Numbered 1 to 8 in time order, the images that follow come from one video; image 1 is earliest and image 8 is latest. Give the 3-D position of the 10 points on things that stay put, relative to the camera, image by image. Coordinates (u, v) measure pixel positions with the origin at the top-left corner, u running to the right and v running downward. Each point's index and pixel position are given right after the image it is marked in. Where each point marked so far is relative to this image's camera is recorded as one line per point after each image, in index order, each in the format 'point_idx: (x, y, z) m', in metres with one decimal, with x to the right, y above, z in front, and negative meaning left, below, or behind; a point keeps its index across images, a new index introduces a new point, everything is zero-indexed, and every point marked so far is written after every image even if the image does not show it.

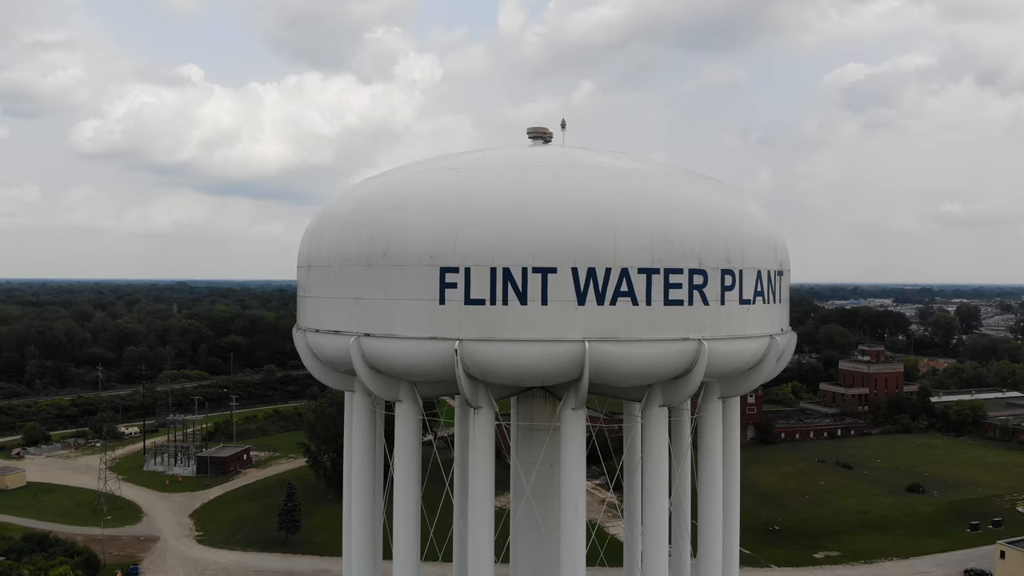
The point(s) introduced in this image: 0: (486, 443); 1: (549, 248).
0: (-0.3, -2.1, +12.9) m
1: (+0.5, +0.5, +12.0) m
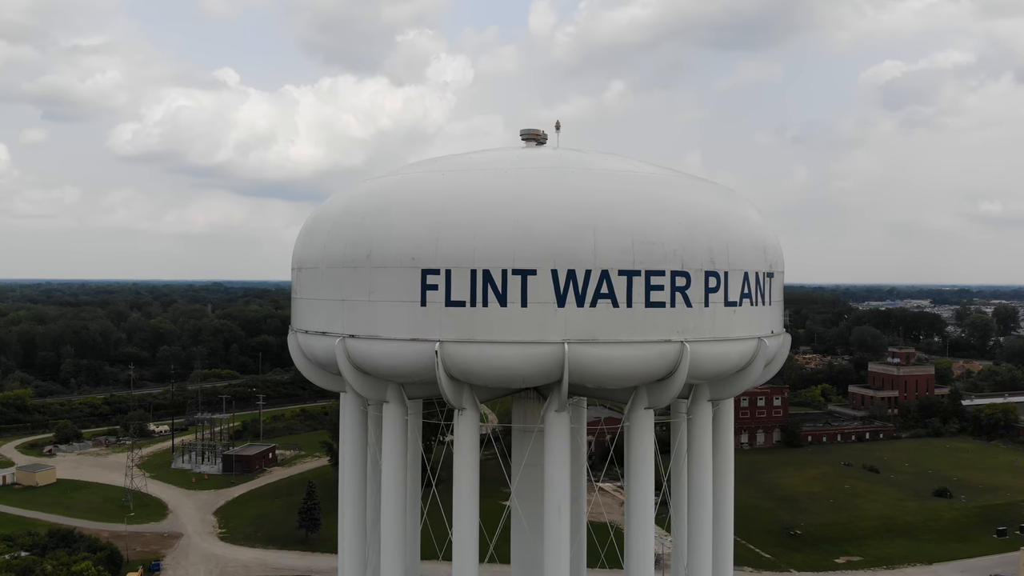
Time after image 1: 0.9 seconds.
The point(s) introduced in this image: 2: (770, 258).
0: (-0.5, -2.1, +12.9) m
1: (+0.2, +0.5, +12.0) m
2: (+3.7, +0.4, +14.0) m
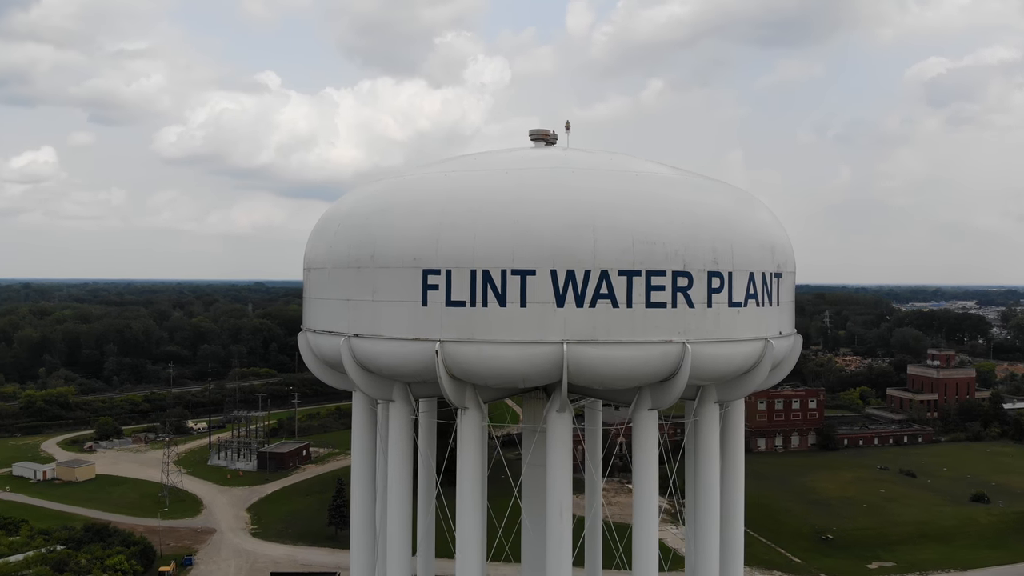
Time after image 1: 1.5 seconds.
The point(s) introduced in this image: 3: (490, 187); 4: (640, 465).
0: (-0.5, -2.1, +13.0) m
1: (+0.2, +0.5, +12.0) m
2: (+3.8, +0.4, +13.9) m
3: (-0.3, +1.3, +12.7) m
4: (+1.8, -2.4, +13.2) m
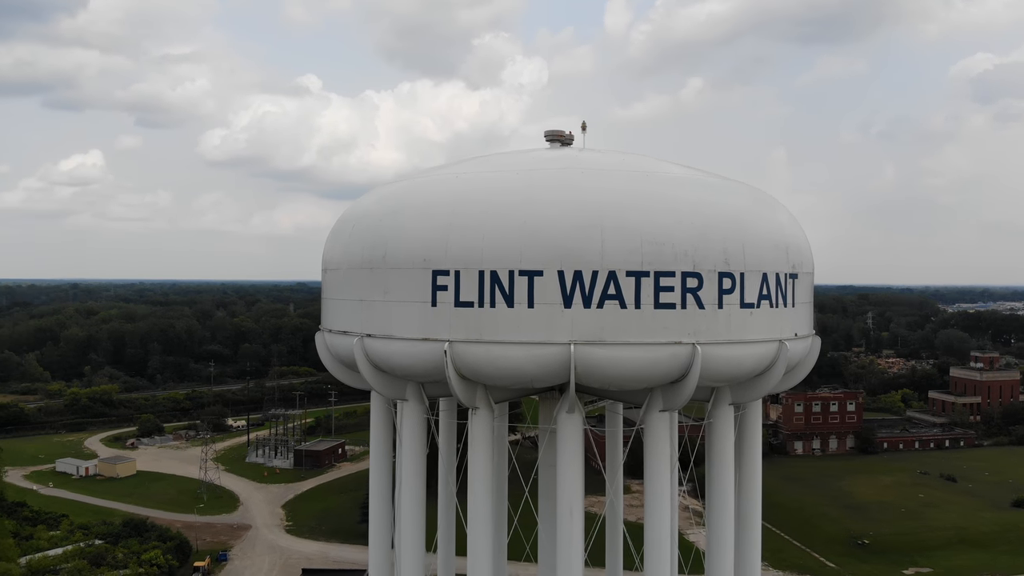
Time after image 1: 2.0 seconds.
0: (-0.4, -2.1, +13.1) m
1: (+0.3, +0.5, +12.0) m
2: (+4.0, +0.4, +13.7) m
3: (-0.2, +1.3, +12.8) m
4: (+1.9, -2.4, +13.1) m
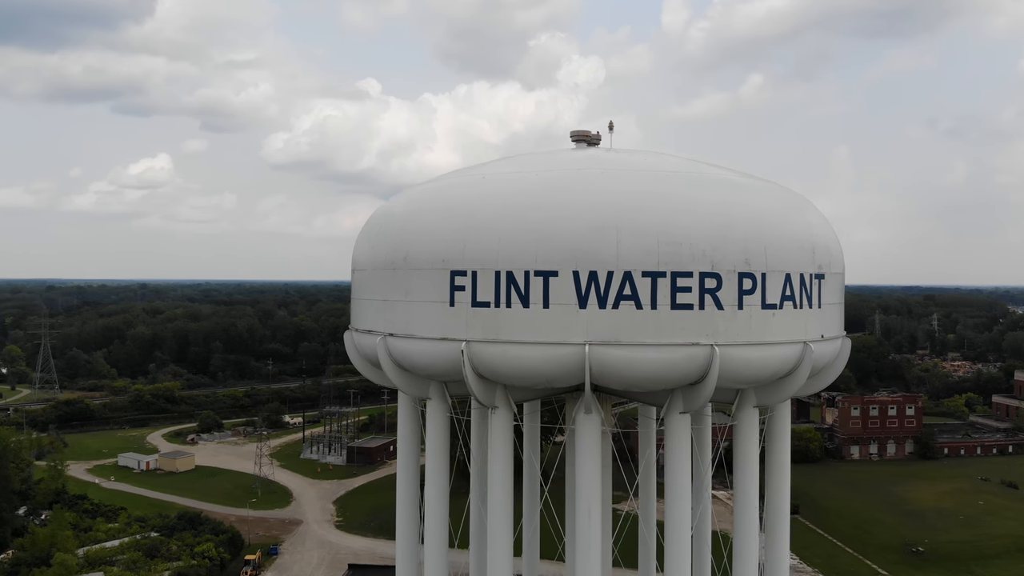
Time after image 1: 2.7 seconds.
0: (-0.1, -2.1, +13.1) m
1: (+0.5, +0.5, +12.1) m
2: (+4.3, +0.4, +13.5) m
3: (+0.1, +1.3, +12.8) m
4: (+2.2, -2.4, +13.0) m
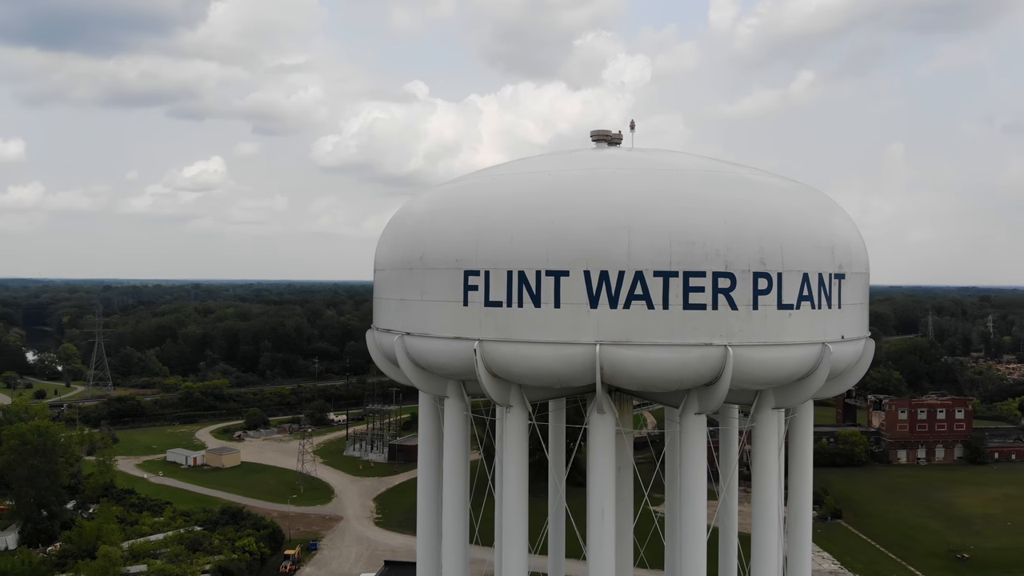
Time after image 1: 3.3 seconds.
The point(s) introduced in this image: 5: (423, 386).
0: (+0.1, -2.1, +13.2) m
1: (+0.6, +0.5, +12.1) m
2: (+4.5, +0.4, +13.3) m
3: (+0.3, +1.3, +12.8) m
4: (+2.4, -2.4, +12.9) m
5: (-1.3, -1.5, +14.2) m
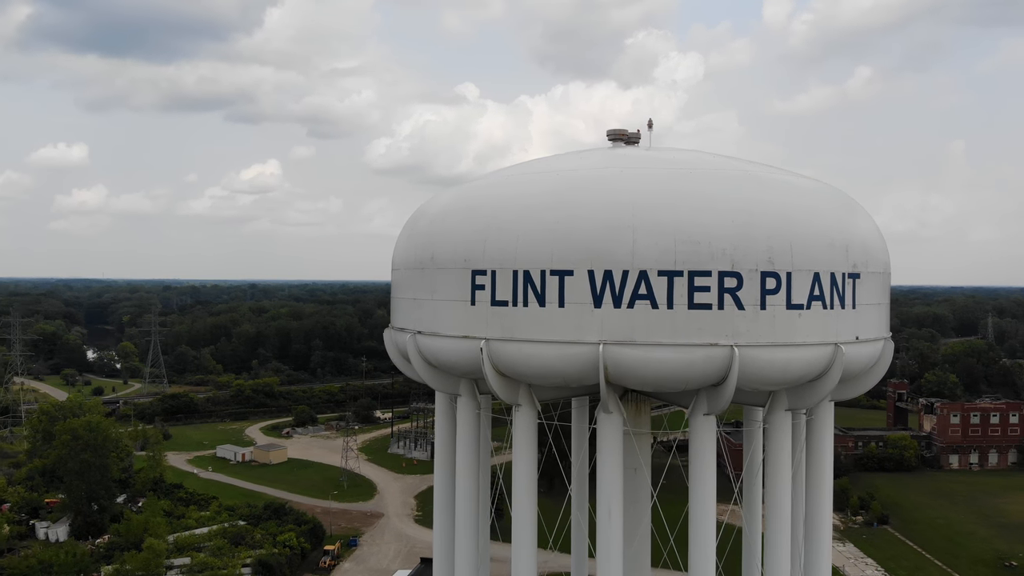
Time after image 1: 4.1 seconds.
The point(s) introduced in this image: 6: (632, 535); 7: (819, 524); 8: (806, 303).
0: (+0.2, -2.1, +13.2) m
1: (+0.7, +0.5, +12.1) m
2: (+4.7, +0.4, +13.0) m
3: (+0.4, +1.3, +12.9) m
4: (+2.5, -2.4, +12.9) m
5: (-1.1, -1.4, +14.3) m
6: (+2.0, -4.0, +15.6) m
7: (+4.4, -3.6, +14.0) m
8: (+3.7, -0.2, +12.3) m
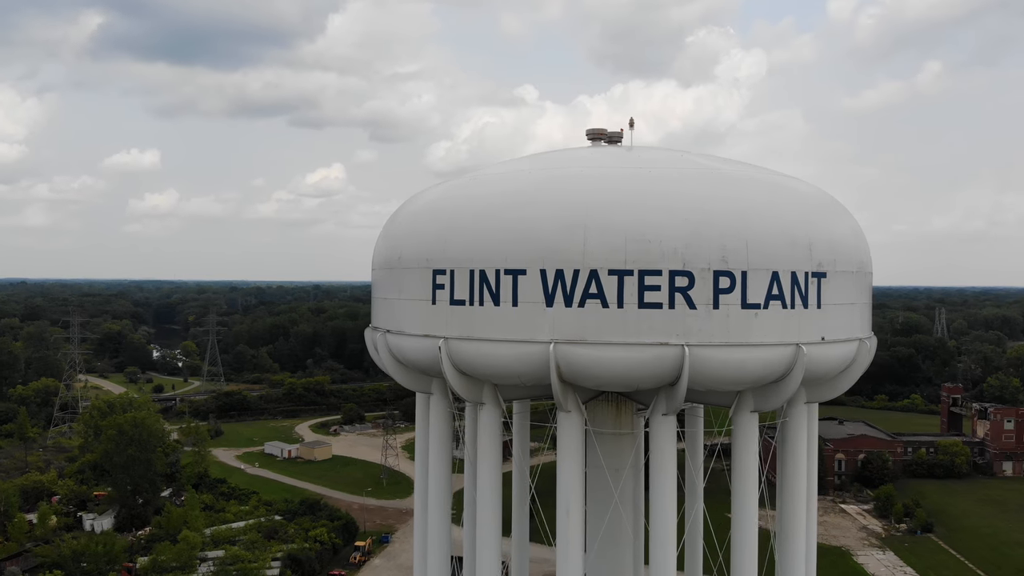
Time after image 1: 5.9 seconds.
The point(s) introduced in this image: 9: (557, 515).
0: (-0.3, -2.1, +13.3) m
1: (+0.1, +0.5, +12.2) m
2: (+4.1, +0.4, +12.8) m
3: (-0.2, +1.3, +13.0) m
4: (+1.9, -2.4, +12.8) m
5: (-1.5, -1.4, +14.5) m
6: (+1.7, -4.0, +15.5) m
7: (+4.0, -3.6, +13.7) m
8: (+3.2, -0.2, +12.1) m
9: (+0.6, -3.0, +12.8) m
